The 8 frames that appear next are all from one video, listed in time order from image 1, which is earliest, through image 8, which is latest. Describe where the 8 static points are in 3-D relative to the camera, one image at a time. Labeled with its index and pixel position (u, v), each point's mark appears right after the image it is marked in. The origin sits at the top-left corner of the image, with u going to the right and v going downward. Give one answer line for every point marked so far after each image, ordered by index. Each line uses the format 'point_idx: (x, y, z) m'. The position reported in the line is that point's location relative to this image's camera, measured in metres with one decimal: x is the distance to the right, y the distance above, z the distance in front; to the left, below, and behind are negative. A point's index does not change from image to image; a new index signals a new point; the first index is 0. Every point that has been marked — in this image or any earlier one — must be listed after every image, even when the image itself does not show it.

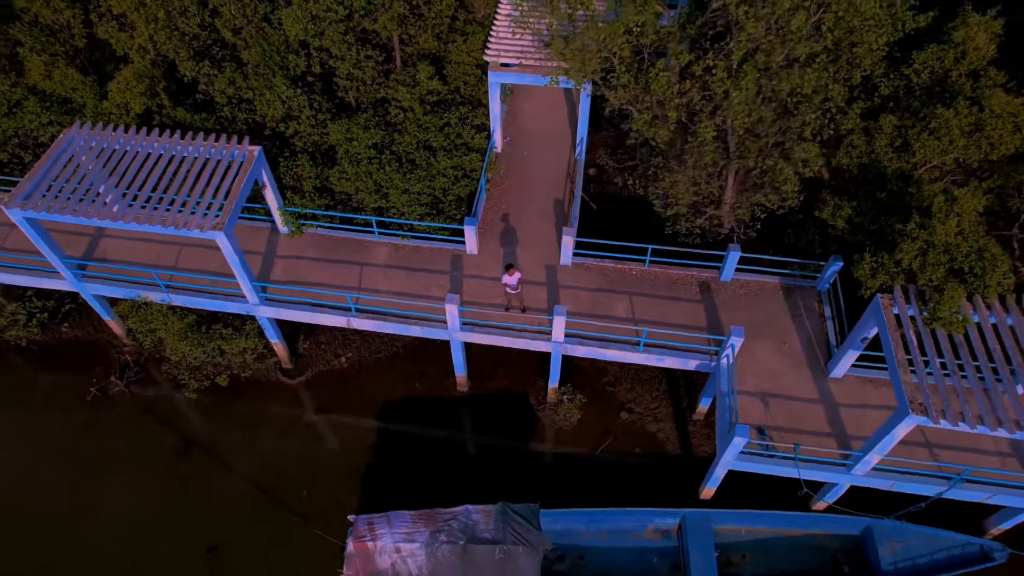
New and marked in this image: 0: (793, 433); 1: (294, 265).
0: (+5.4, -2.8, +12.6) m
1: (-5.0, +0.5, +15.1) m
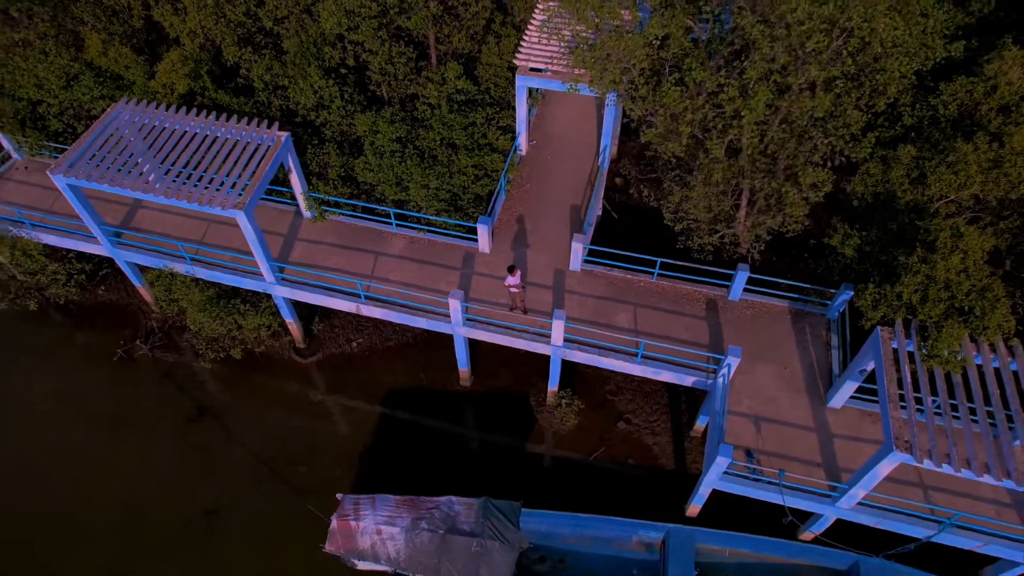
0: (+5.1, -3.3, +12.5) m
1: (-4.7, +0.9, +15.6) m
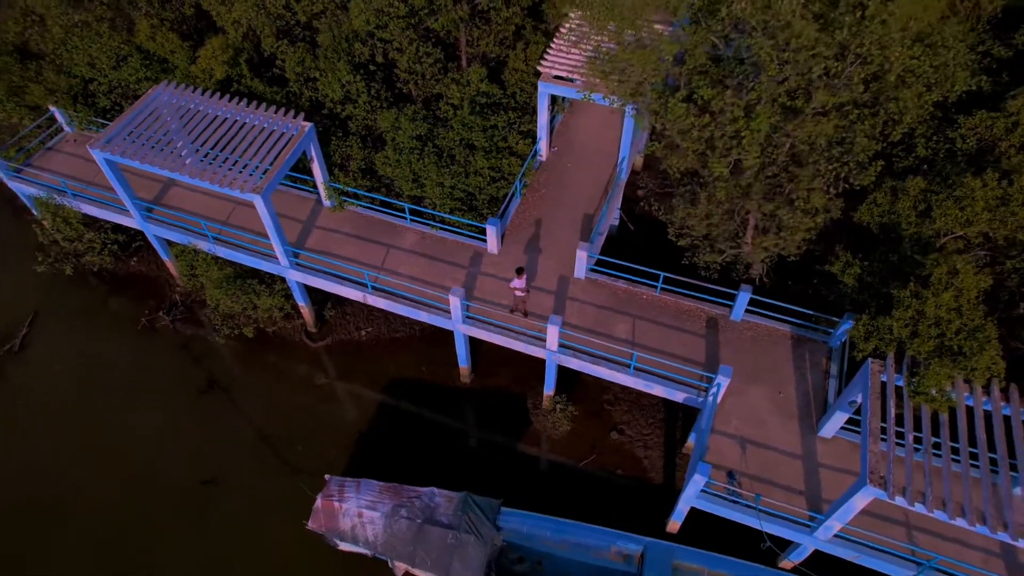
0: (+4.7, -3.7, +12.4) m
1: (-4.5, +1.2, +16.2) m
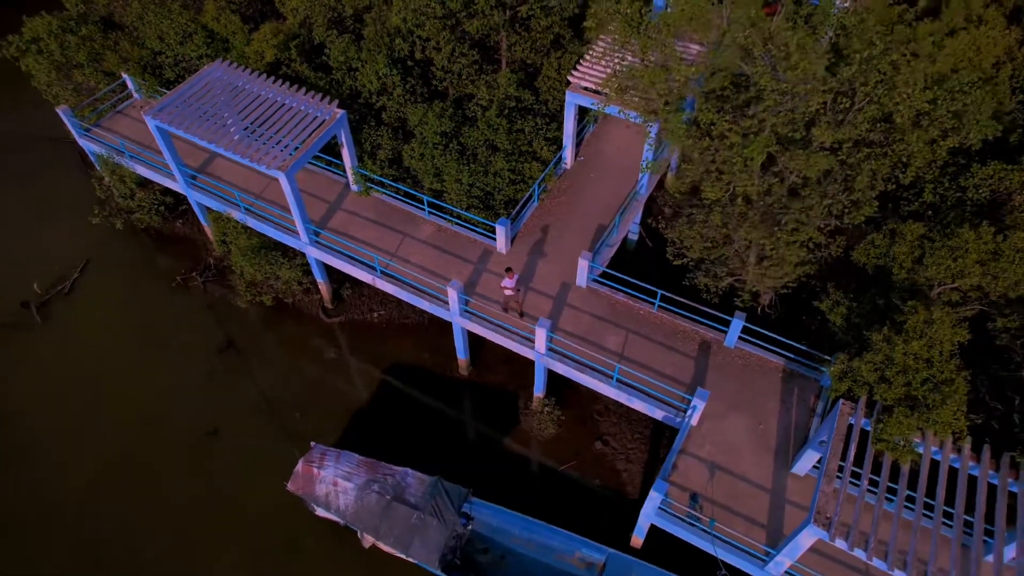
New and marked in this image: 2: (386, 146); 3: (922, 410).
0: (+4.0, -4.2, +12.3) m
1: (-4.2, +1.7, +17.0) m
2: (-3.3, +3.7, +17.3) m
3: (+6.1, -1.8, +9.7) m
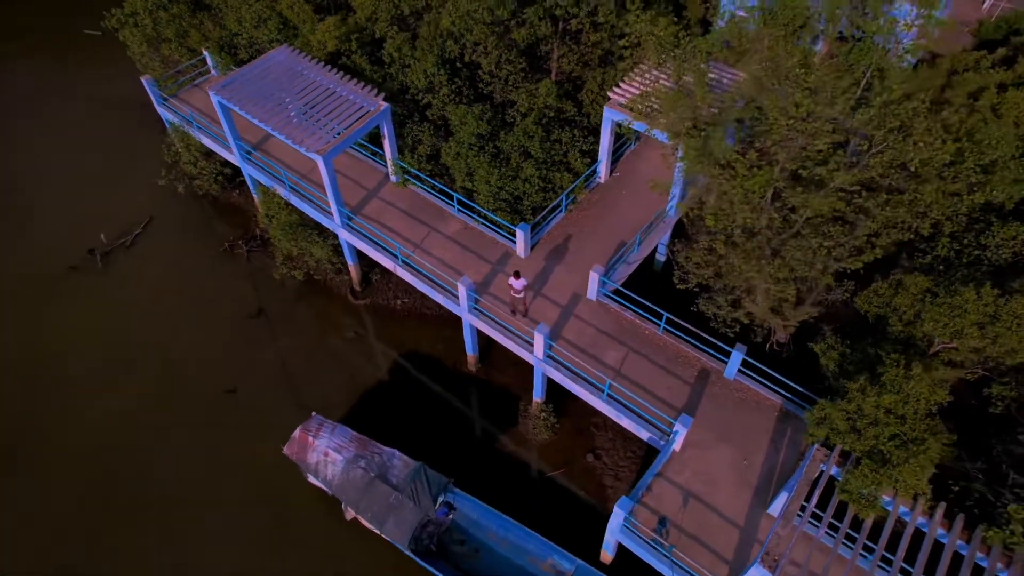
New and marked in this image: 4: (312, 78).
0: (+3.3, -4.7, +12.3) m
1: (-3.5, +2.1, +17.8) m
2: (-2.4, +4.0, +18.0) m
3: (+5.4, -2.6, +9.5) m
4: (-5.4, +5.7, +17.9) m
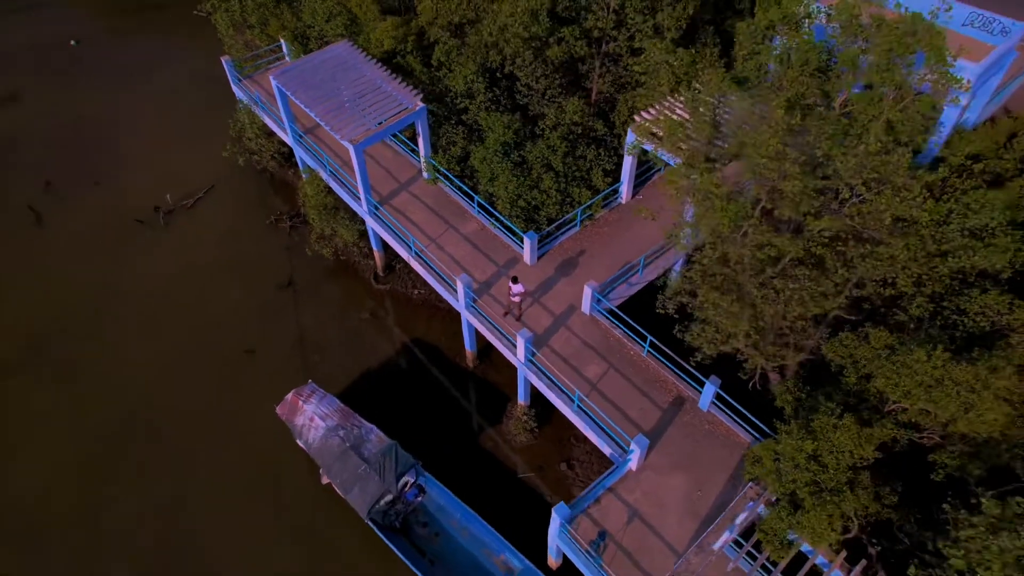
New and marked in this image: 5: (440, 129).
0: (+2.2, -5.1, +12.5) m
1: (-3.0, +2.5, +18.8) m
2: (-1.6, +4.1, +18.9) m
3: (+4.2, -3.2, +9.5) m
4: (-4.4, +6.3, +19.2) m
5: (-2.1, +4.7, +19.3) m
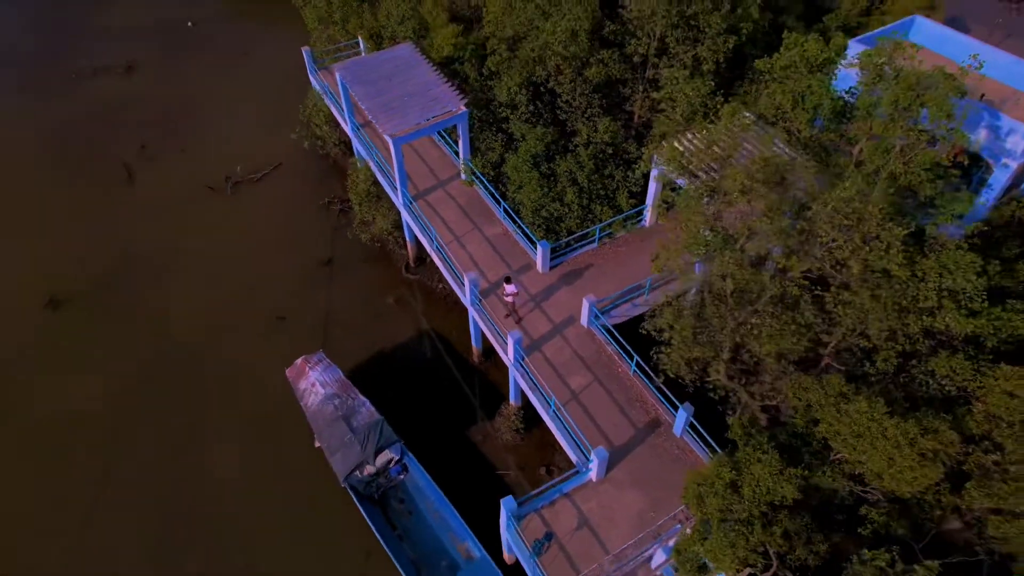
0: (+1.1, -5.4, +12.9) m
1: (-2.1, +2.7, +19.9) m
2: (-0.5, +4.2, +19.8) m
3: (+3.0, -3.7, +9.7) m
4: (-2.9, +6.6, +20.4) m
5: (-0.9, +4.8, +20.3) m
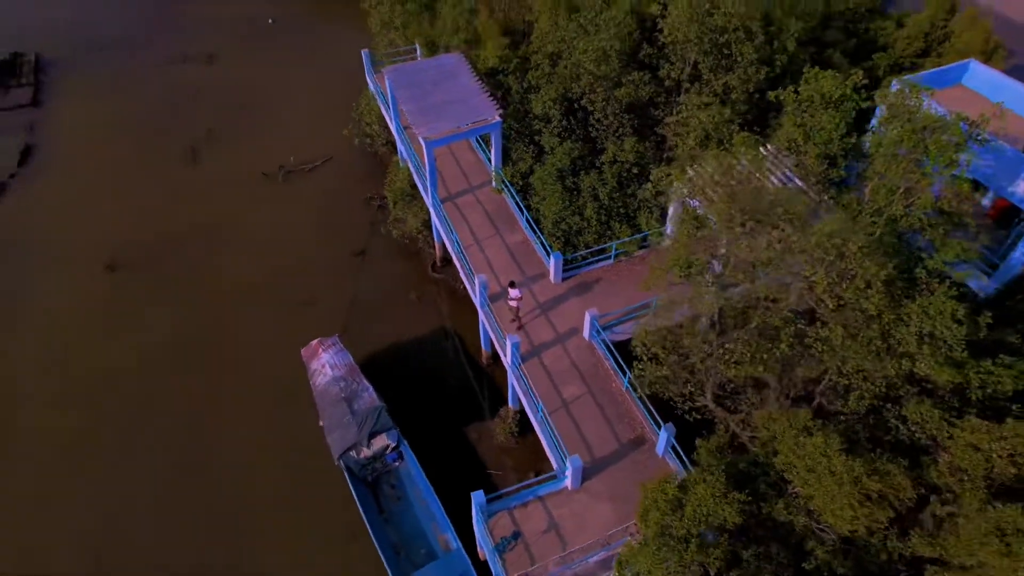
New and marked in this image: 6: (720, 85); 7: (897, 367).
0: (+0.4, -5.5, +13.2) m
1: (-1.3, +2.6, +20.6) m
2: (+0.4, +3.9, +20.4) m
3: (+2.1, -3.9, +9.8) m
4: (-1.7, +6.6, +21.3) m
5: (+0.1, +4.6, +20.9) m
6: (+5.5, +5.4, +17.4) m
7: (+6.4, -1.3, +10.8) m
